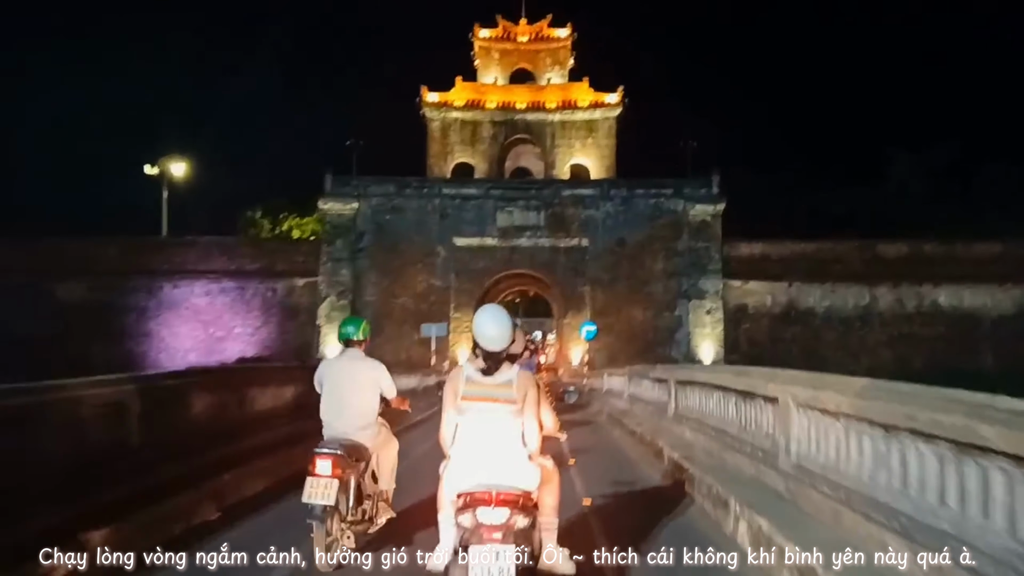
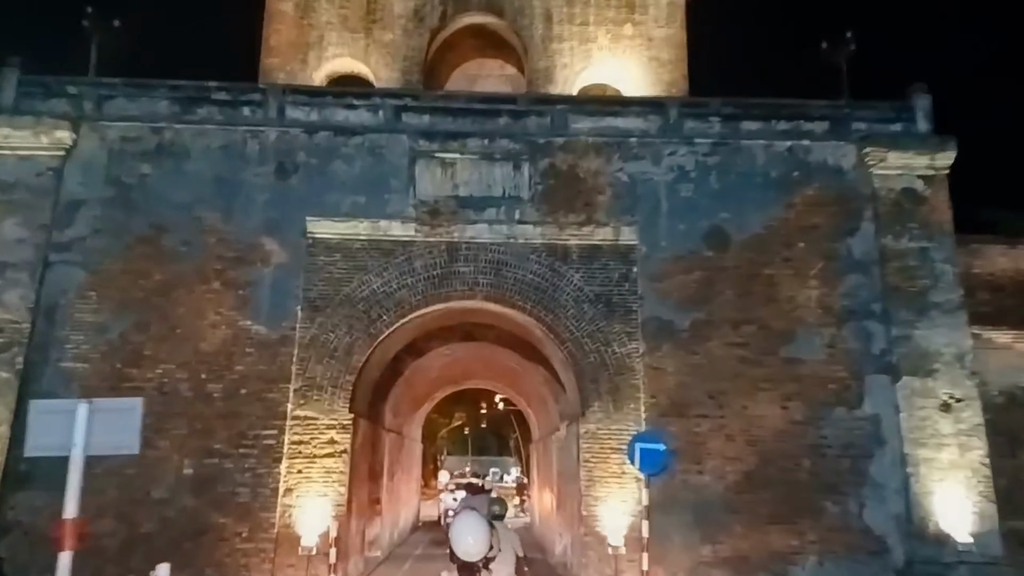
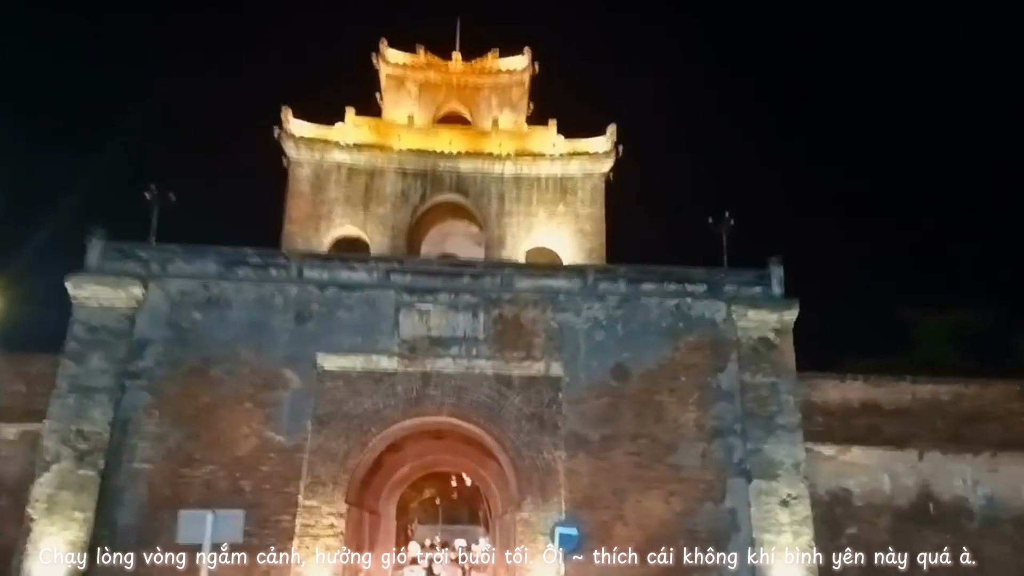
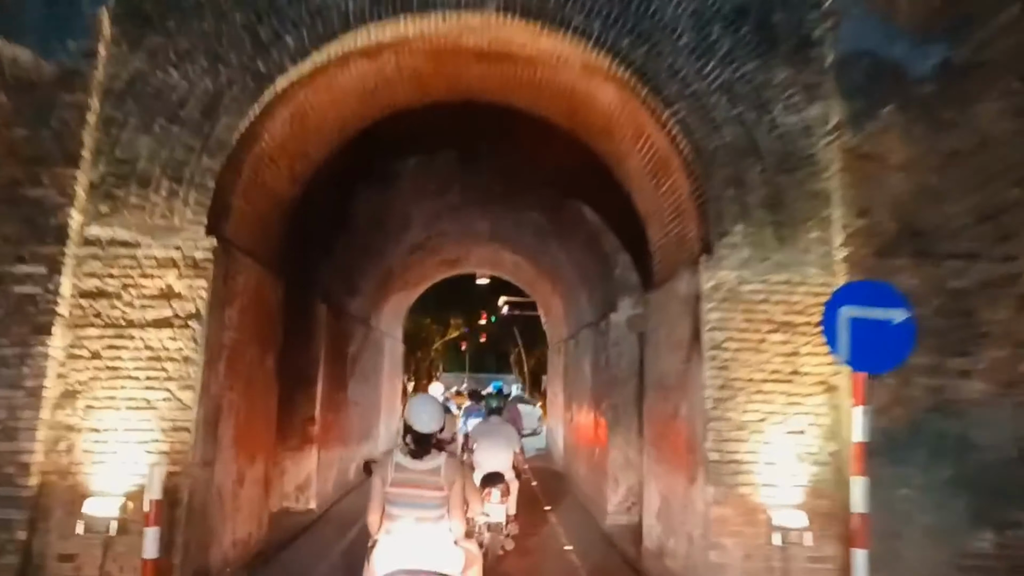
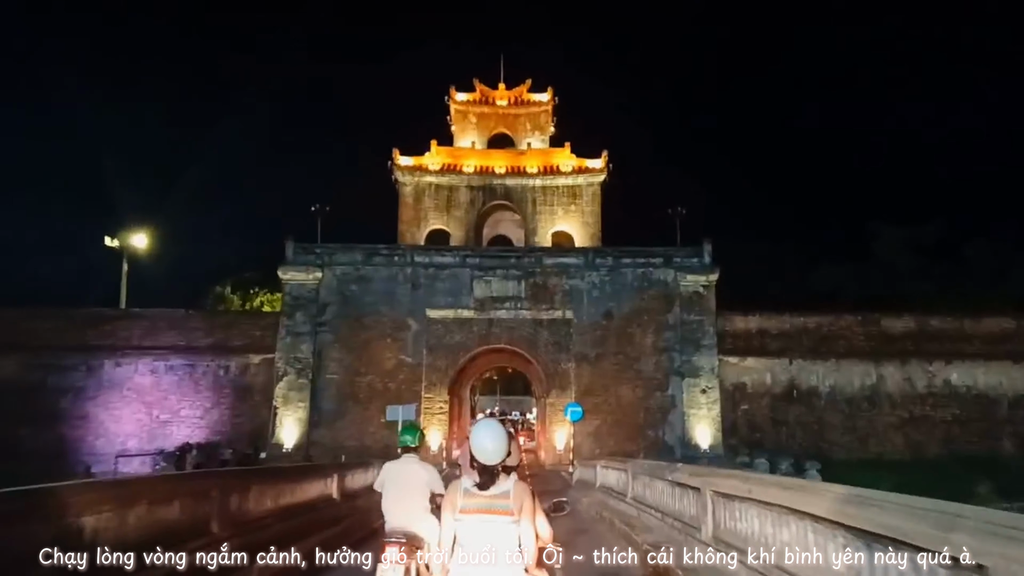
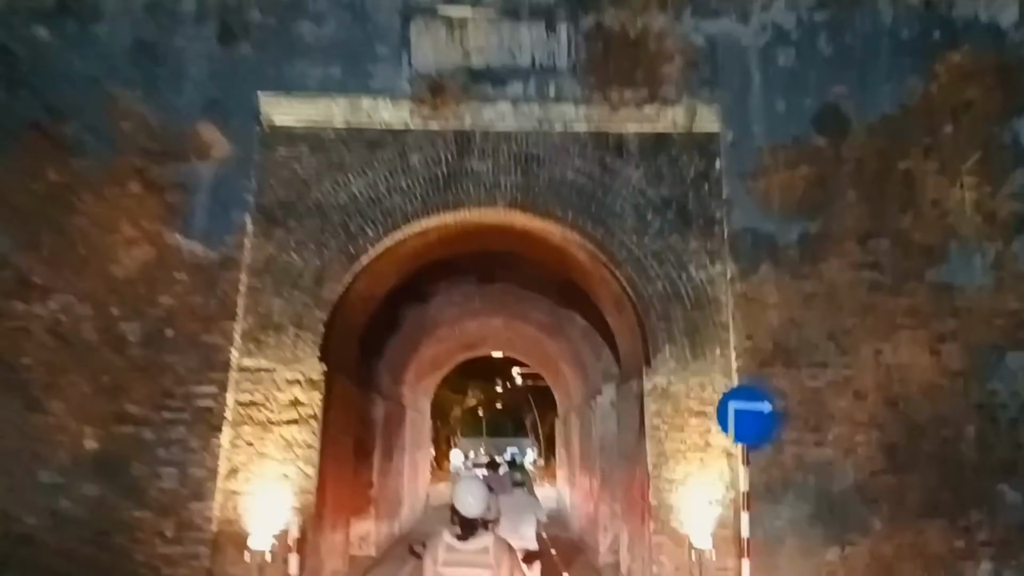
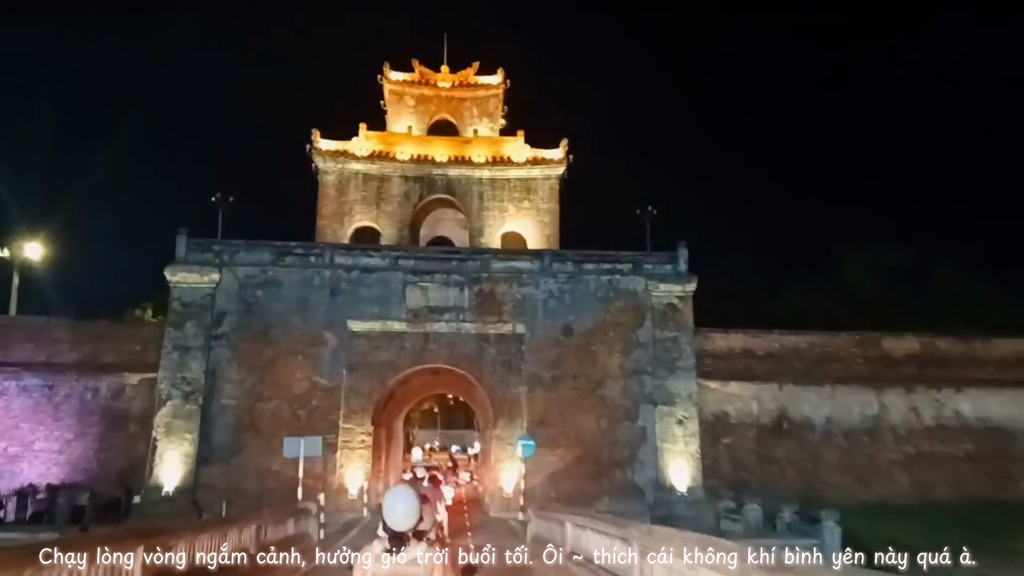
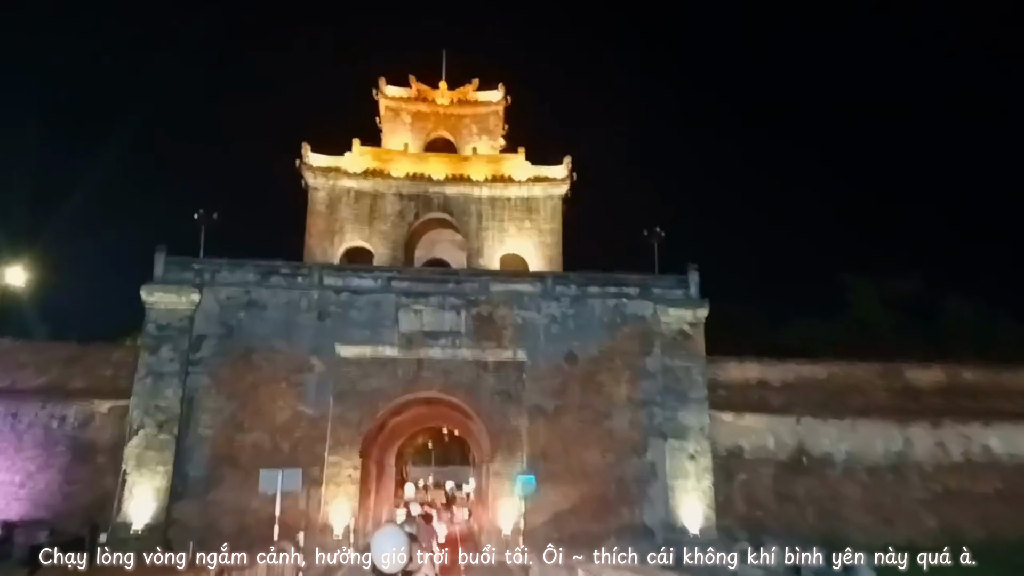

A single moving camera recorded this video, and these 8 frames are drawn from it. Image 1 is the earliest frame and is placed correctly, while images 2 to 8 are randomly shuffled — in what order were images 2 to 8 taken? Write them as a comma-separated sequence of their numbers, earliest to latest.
5, 7, 8, 3, 2, 6, 4
